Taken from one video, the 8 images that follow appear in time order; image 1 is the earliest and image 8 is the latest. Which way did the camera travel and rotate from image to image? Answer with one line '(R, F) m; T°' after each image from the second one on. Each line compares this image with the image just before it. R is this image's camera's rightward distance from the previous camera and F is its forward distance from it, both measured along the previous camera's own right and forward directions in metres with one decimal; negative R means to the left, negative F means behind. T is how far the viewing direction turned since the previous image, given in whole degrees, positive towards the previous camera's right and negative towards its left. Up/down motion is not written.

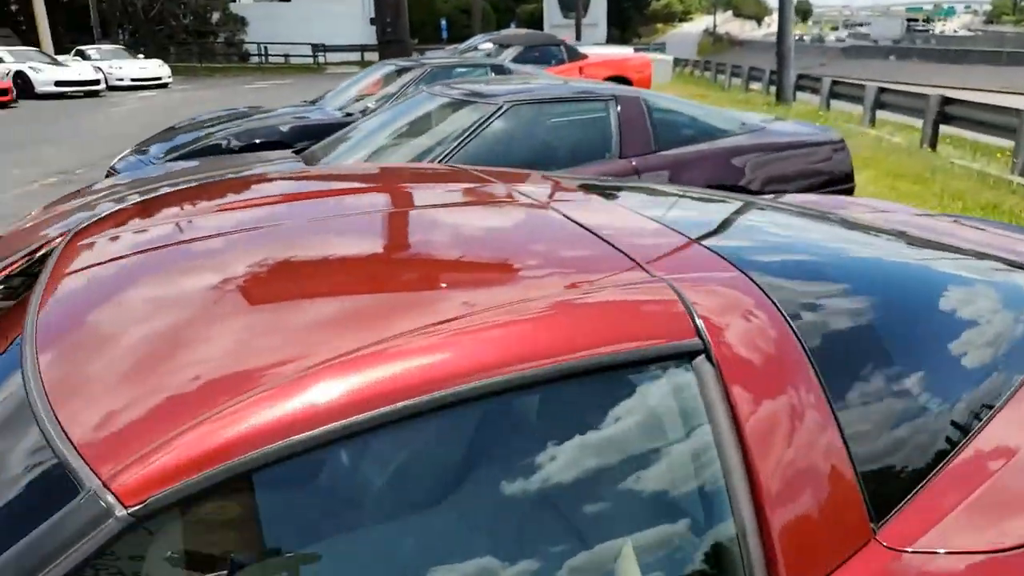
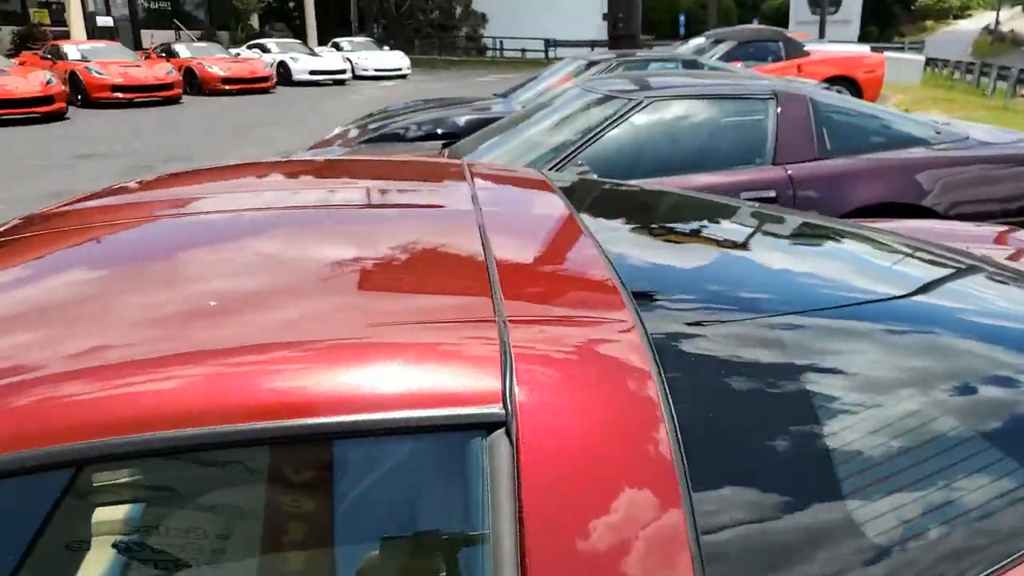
(+0.3, +0.3) m; -15°
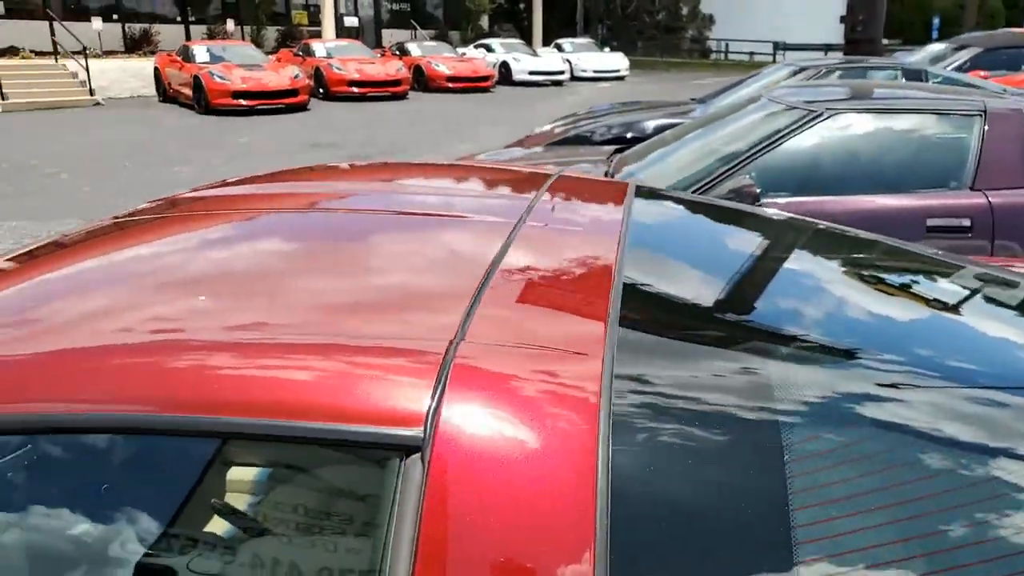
(+0.2, +0.1) m; -15°
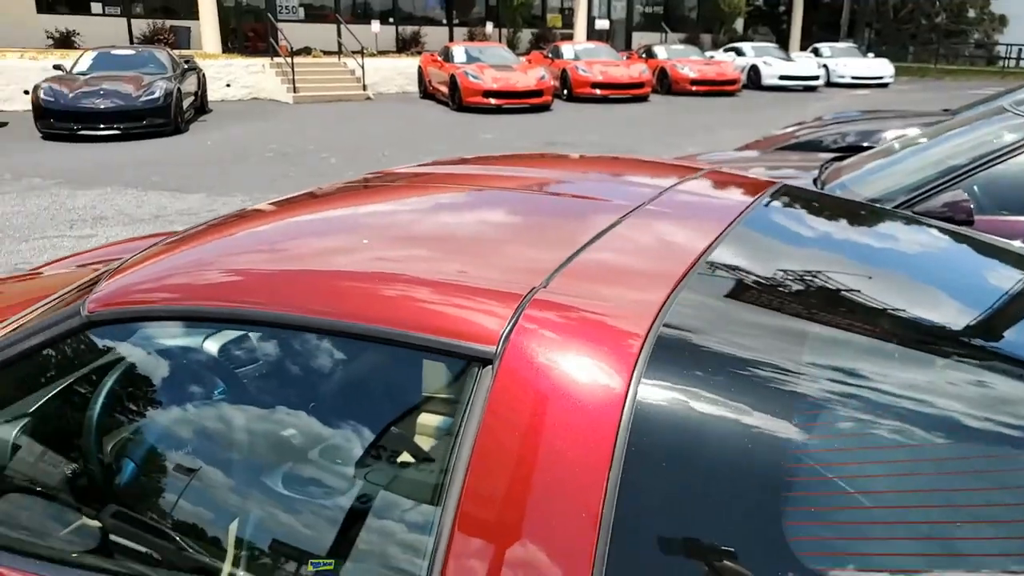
(+0.1, -0.2) m; -16°
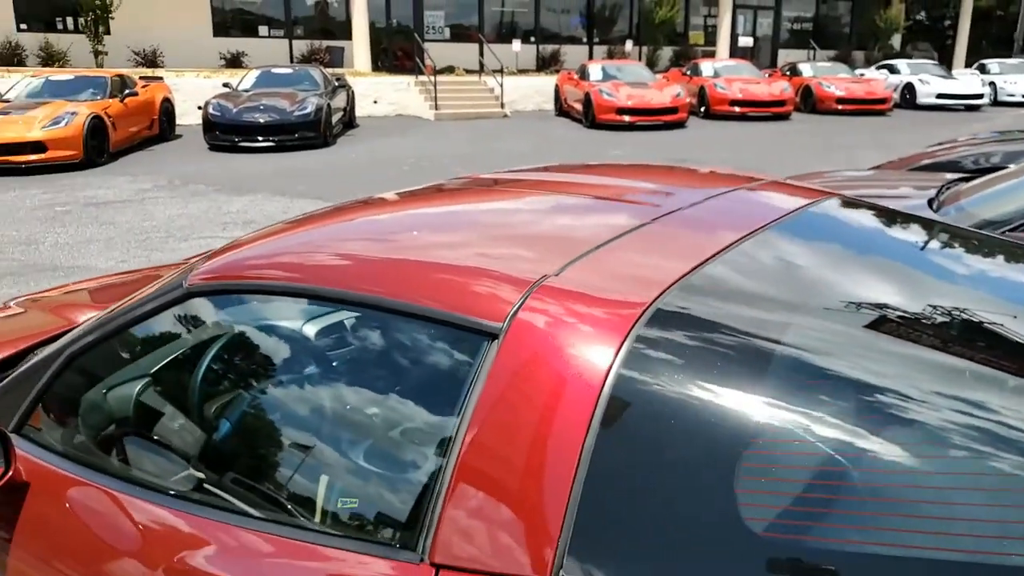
(+0.2, -0.1) m; -10°
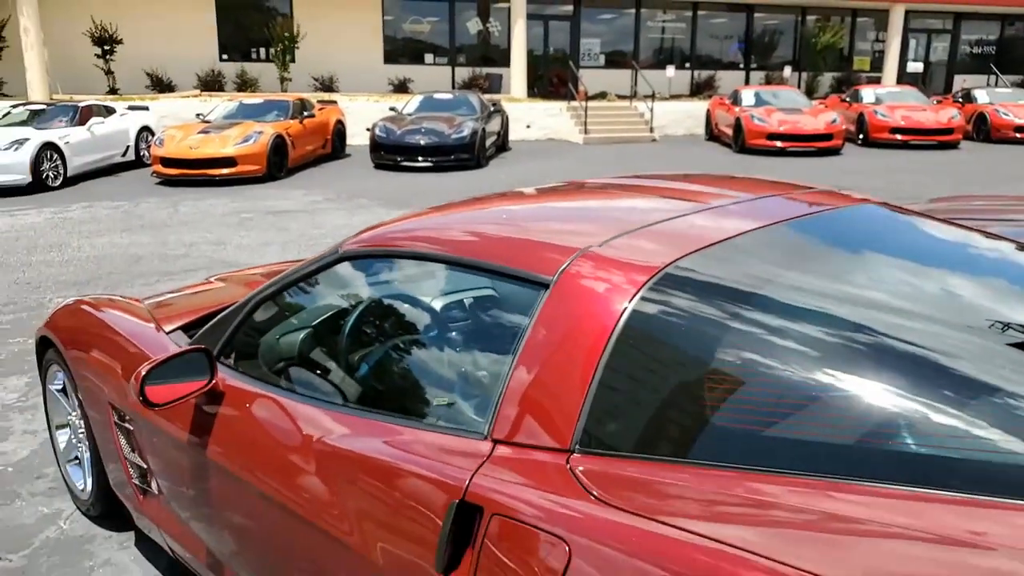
(+0.2, -0.4) m; -11°
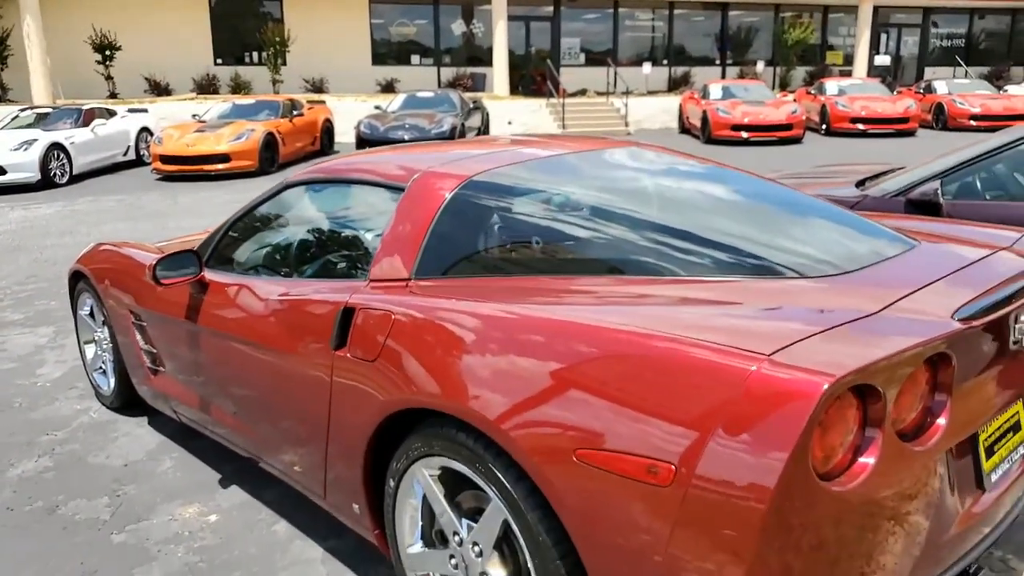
(+0.4, -0.9) m; 0°
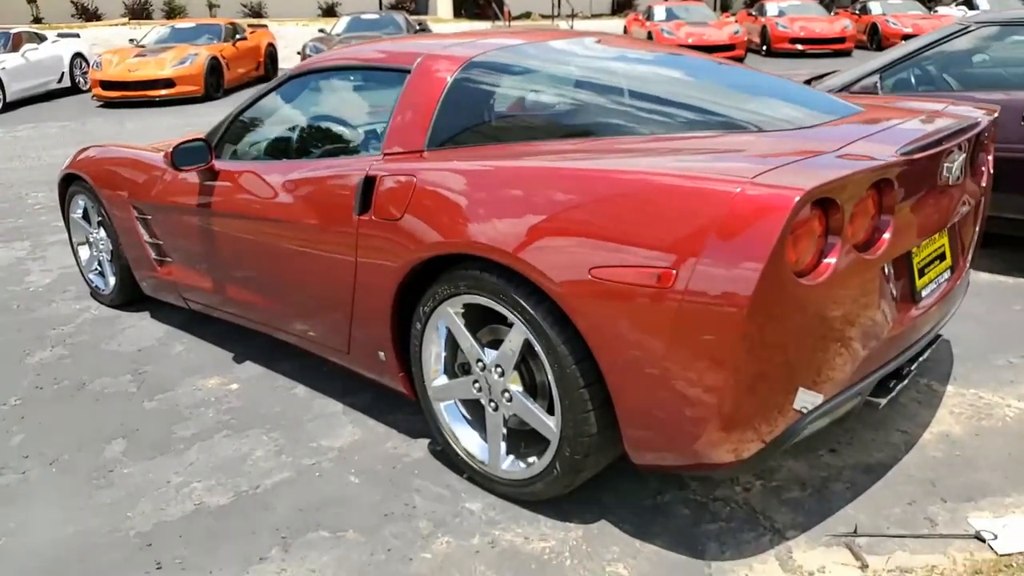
(-0.2, -0.3) m; +4°
